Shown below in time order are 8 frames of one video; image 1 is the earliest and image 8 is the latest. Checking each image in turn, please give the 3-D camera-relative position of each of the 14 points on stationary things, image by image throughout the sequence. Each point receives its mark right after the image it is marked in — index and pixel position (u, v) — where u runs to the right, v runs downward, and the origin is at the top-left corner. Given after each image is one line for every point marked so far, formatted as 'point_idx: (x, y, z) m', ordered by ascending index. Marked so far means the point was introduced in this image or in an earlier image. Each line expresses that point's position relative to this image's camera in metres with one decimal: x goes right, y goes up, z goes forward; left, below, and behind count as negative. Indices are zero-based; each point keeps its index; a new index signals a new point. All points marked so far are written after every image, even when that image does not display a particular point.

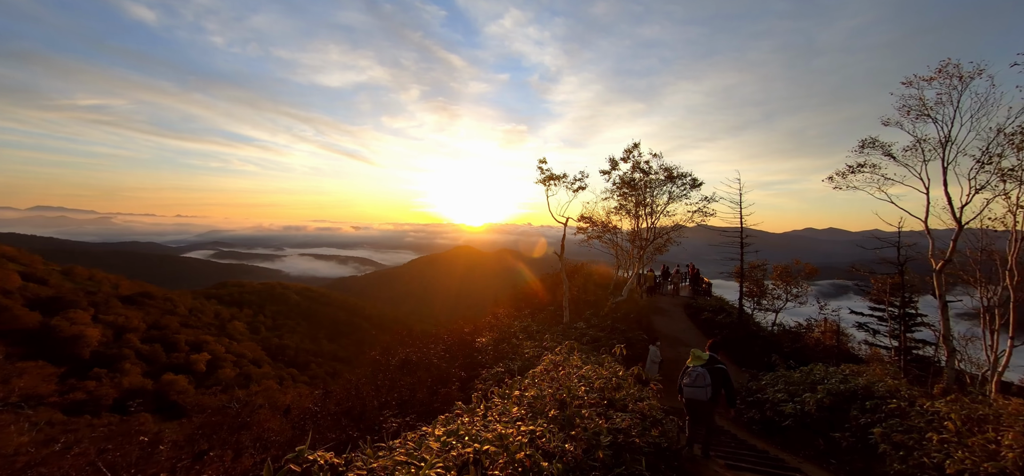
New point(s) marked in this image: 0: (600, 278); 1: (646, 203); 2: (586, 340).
0: (+4.0, -1.9, +19.5) m
1: (+5.1, +1.5, +16.2) m
2: (+1.8, -2.7, +10.9) m
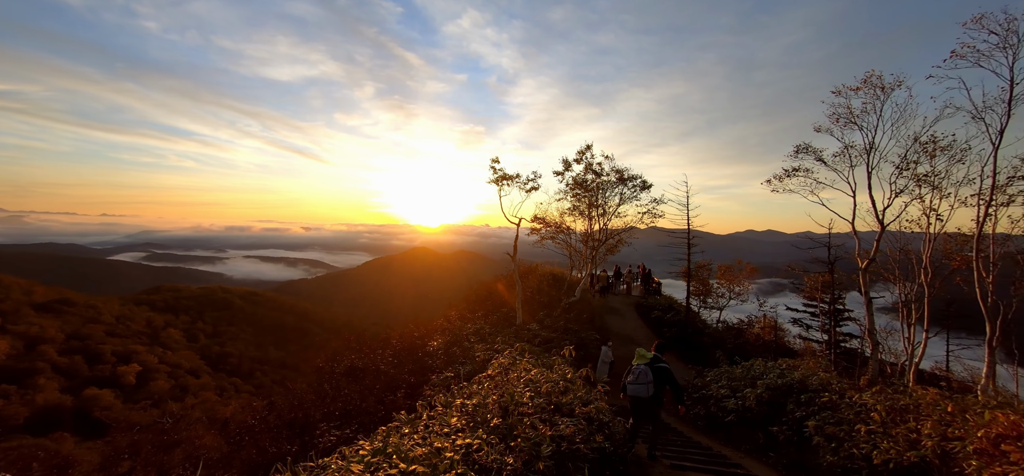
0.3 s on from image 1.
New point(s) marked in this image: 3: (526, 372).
0: (+1.8, -1.9, +19.6) m
1: (+3.3, +1.4, +16.4) m
2: (+0.6, -2.8, +10.7) m
3: (+0.2, -1.8, +5.5) m
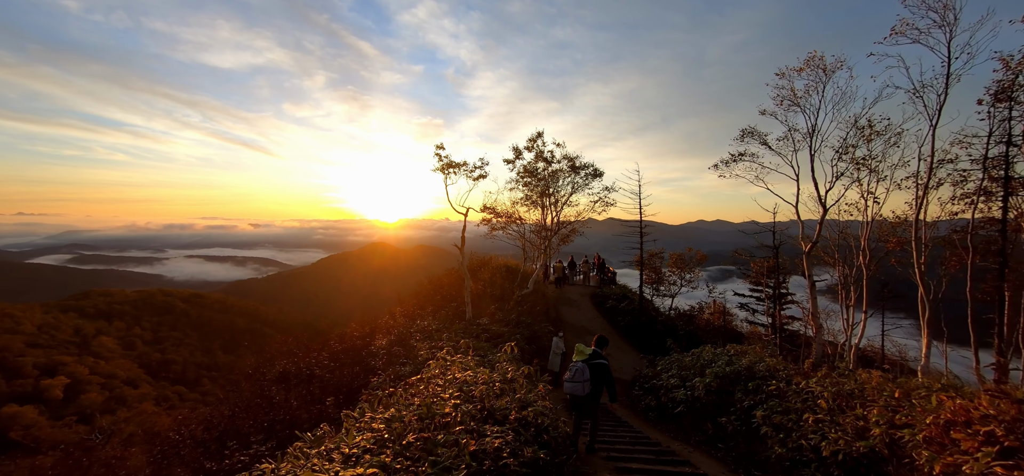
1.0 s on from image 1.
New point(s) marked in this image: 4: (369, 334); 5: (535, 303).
0: (-0.3, -1.5, +19.1) m
1: (+1.4, +1.8, +16.1) m
2: (-0.7, -2.5, +10.2) m
3: (-0.6, -1.7, +5.0) m
4: (-4.2, -2.8, +11.9) m
5: (+0.8, -2.5, +15.7) m
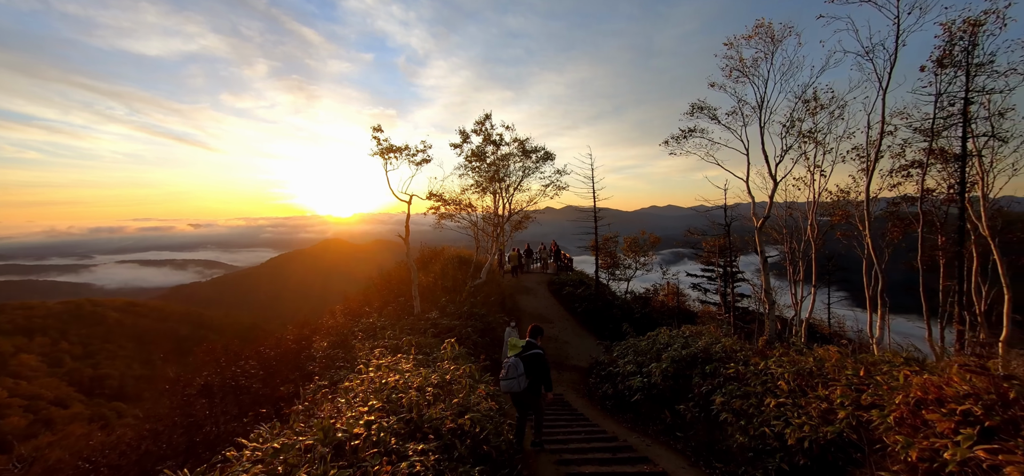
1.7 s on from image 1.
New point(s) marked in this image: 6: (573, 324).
0: (-2.4, -1.1, +18.4) m
1: (-0.5, +2.3, +15.5) m
2: (-1.8, -2.2, +9.6) m
3: (-1.3, -1.5, +4.3) m
4: (-5.5, -2.6, +10.9) m
5: (-0.9, -2.1, +15.2) m
6: (+2.4, -3.4, +15.9) m
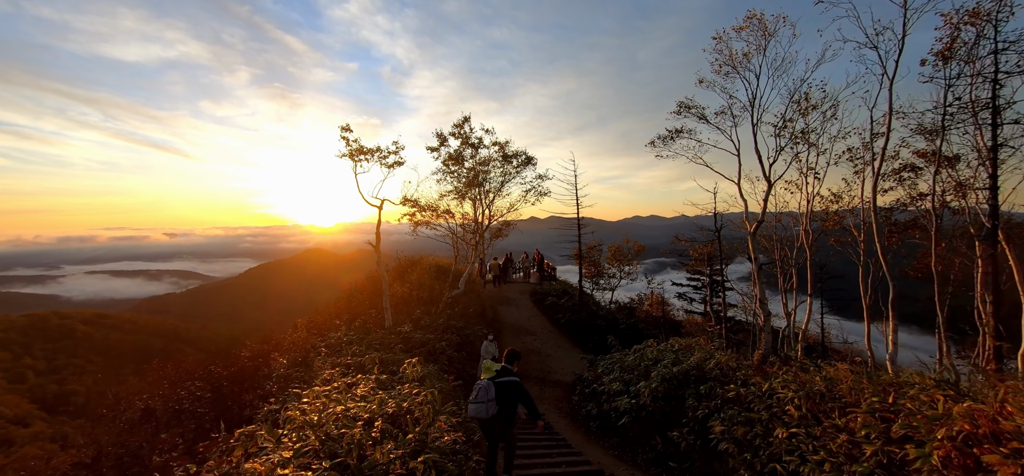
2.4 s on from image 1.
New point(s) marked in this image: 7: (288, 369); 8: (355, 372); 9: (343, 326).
0: (-3.2, -1.4, +17.7) m
1: (-1.2, +2.0, +14.9) m
2: (-2.3, -2.4, +8.8) m
3: (-1.6, -1.5, +3.7) m
4: (-6.0, -2.8, +10.0) m
5: (-1.6, -2.4, +14.5) m
6: (+1.7, -3.7, +15.3) m
7: (-4.6, -2.7, +8.4) m
8: (-2.6, -2.2, +6.6) m
9: (-4.7, -2.4, +11.3) m
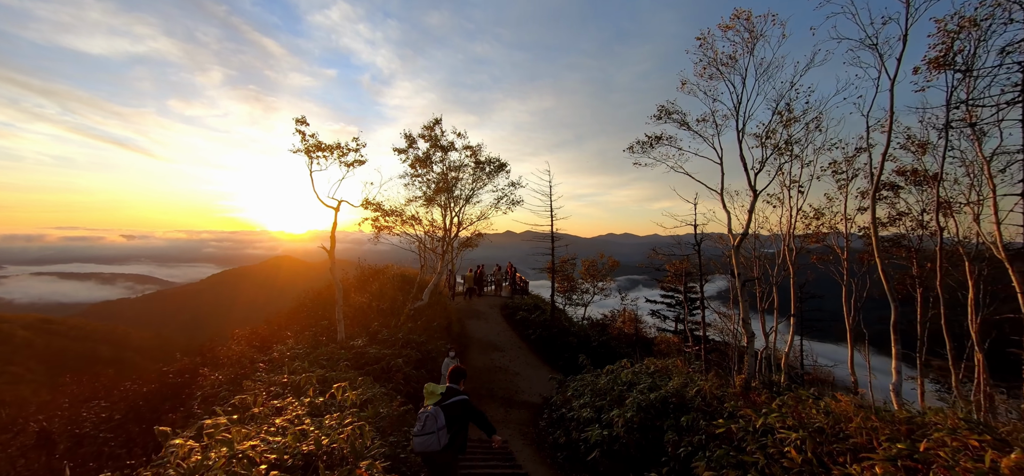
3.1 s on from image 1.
0: (-4.4, -1.8, +16.8) m
1: (-2.1, +1.7, +14.2) m
2: (-3.0, -2.5, +8.0) m
3: (-1.9, -1.5, +2.9) m
4: (-6.8, -2.8, +8.9) m
5: (-2.6, -2.7, +13.7) m
6: (+0.5, -4.1, +14.7) m
7: (-5.3, -2.7, +7.4) m
8: (-3.1, -2.2, +5.7) m
9: (-5.5, -2.5, +10.3) m
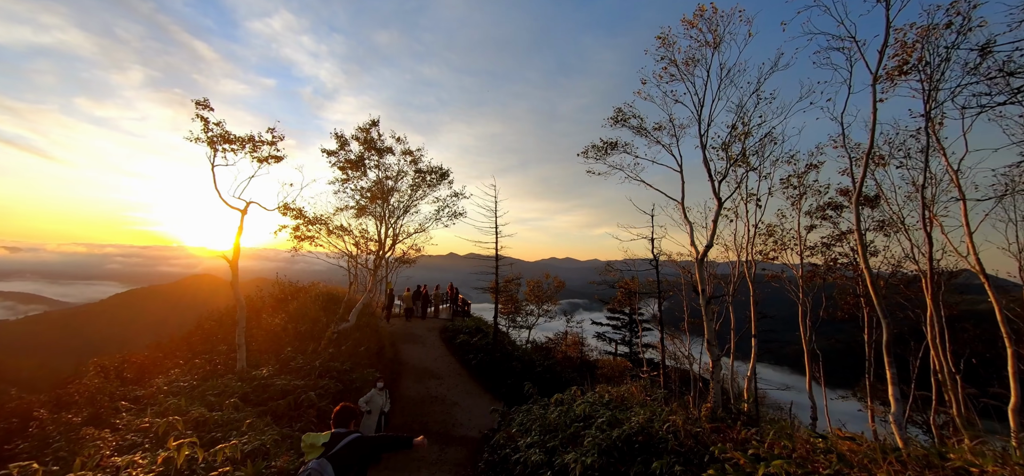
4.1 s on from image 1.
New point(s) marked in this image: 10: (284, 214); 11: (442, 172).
0: (-6.6, -2.3, +15.1) m
1: (-4.0, +1.2, +13.1) m
2: (-4.1, -2.6, +6.5) m
3: (-2.3, -1.3, +1.7) m
4: (-7.9, -2.9, +6.9) m
5: (-4.5, -3.1, +12.2) m
6: (-1.5, -4.7, +13.5) m
7: (-6.2, -2.7, +5.6) m
8: (-3.9, -2.2, +4.3) m
9: (-6.9, -2.7, +8.5) m
10: (-7.3, +0.8, +12.8) m
11: (-3.0, +2.9, +17.3) m
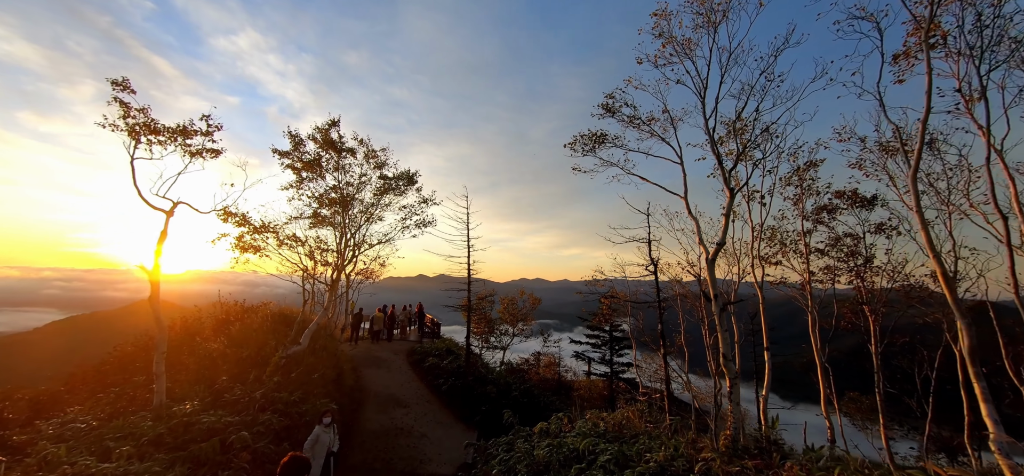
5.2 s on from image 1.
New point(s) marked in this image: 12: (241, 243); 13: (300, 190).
0: (-7.5, -2.8, +13.6) m
1: (-4.7, +0.8, +12.0) m
2: (-4.4, -2.6, +5.2) m
3: (-2.2, -1.2, +0.6) m
4: (-8.3, -3.0, +5.4) m
5: (-5.1, -3.5, +10.8) m
6: (-2.3, -5.1, +12.3) m
7: (-6.4, -2.7, +4.2) m
8: (-4.0, -2.1, +3.1) m
9: (-7.3, -2.8, +7.0) m
10: (-8.0, +0.4, +11.5) m
11: (-4.1, +2.3, +16.3) m
12: (-8.2, -0.2, +12.5) m
13: (-8.9, +1.8, +17.3) m
